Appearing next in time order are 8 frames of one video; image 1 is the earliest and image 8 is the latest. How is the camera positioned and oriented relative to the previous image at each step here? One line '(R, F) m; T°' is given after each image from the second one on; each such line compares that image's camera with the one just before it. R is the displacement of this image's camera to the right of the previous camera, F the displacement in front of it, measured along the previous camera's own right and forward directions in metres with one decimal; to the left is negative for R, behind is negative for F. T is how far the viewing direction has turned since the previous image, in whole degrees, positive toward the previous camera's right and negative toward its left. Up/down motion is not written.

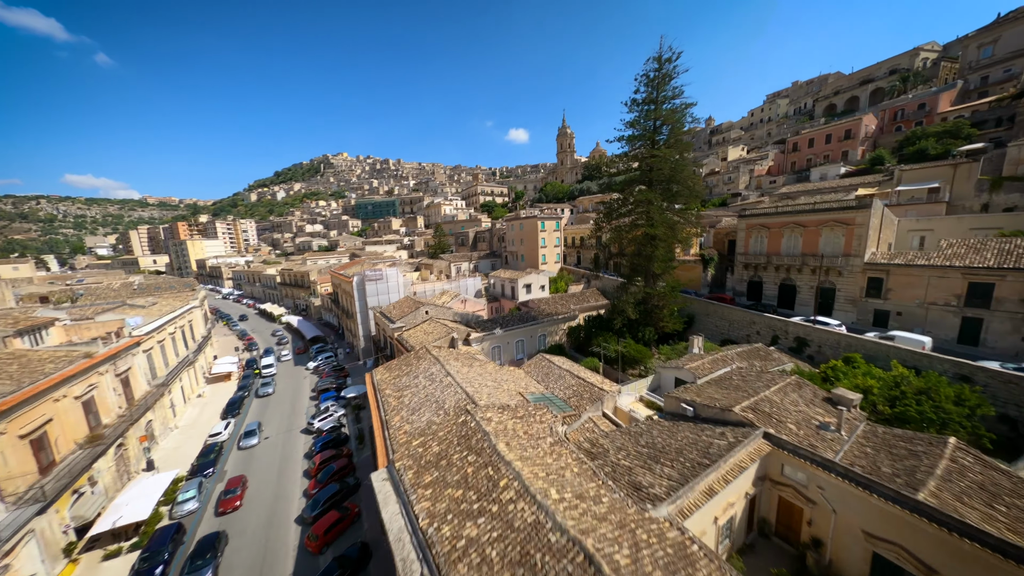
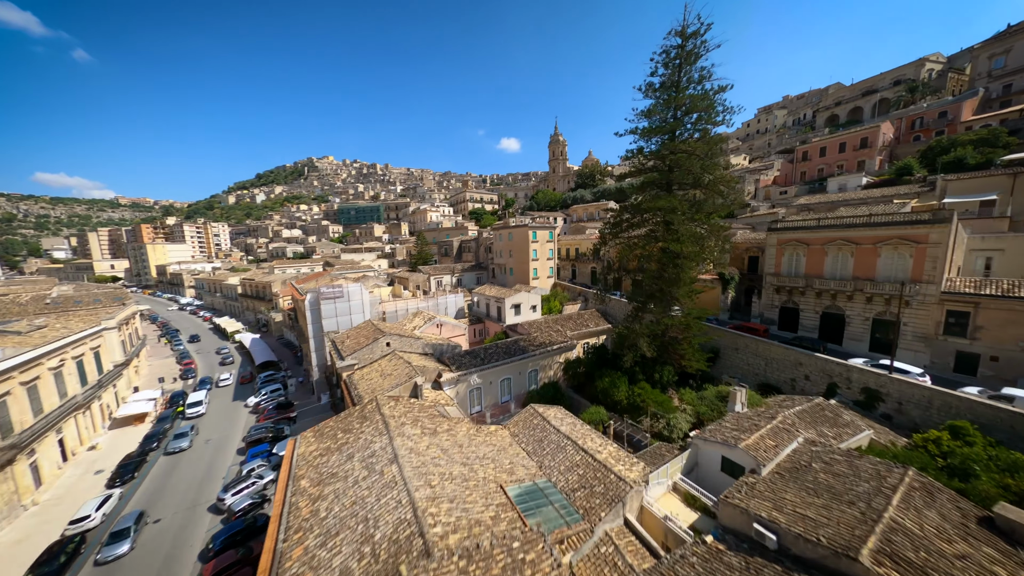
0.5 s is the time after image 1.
(+0.3, +4.7) m; +2°
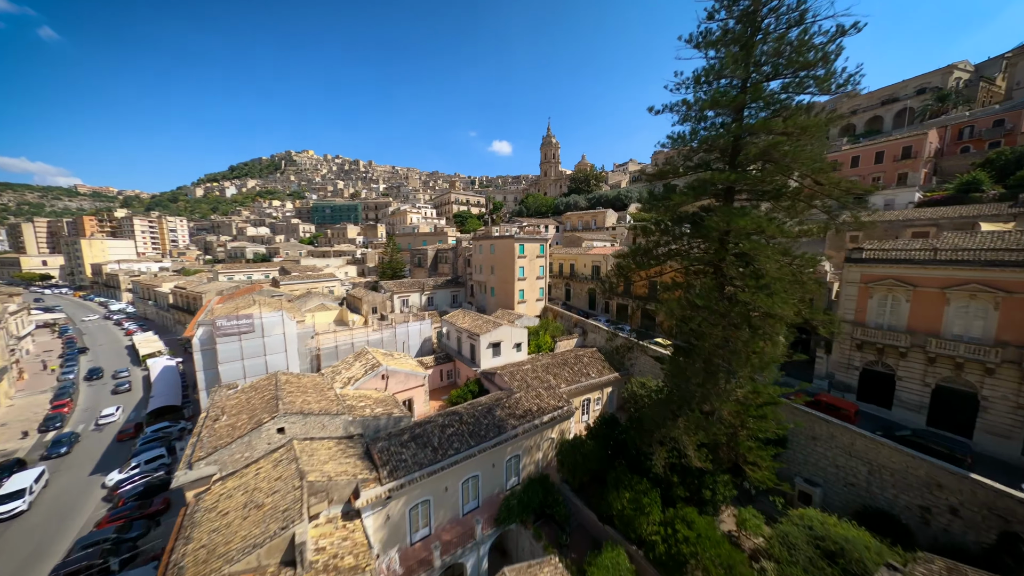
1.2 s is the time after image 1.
(+0.6, +6.7) m; +2°
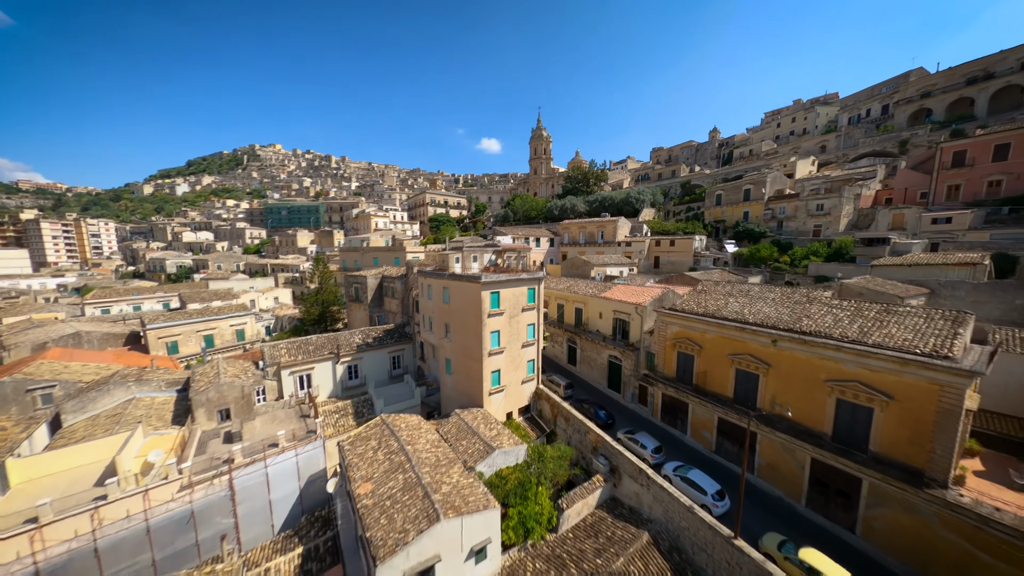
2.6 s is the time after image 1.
(+1.2, +12.5) m; +2°
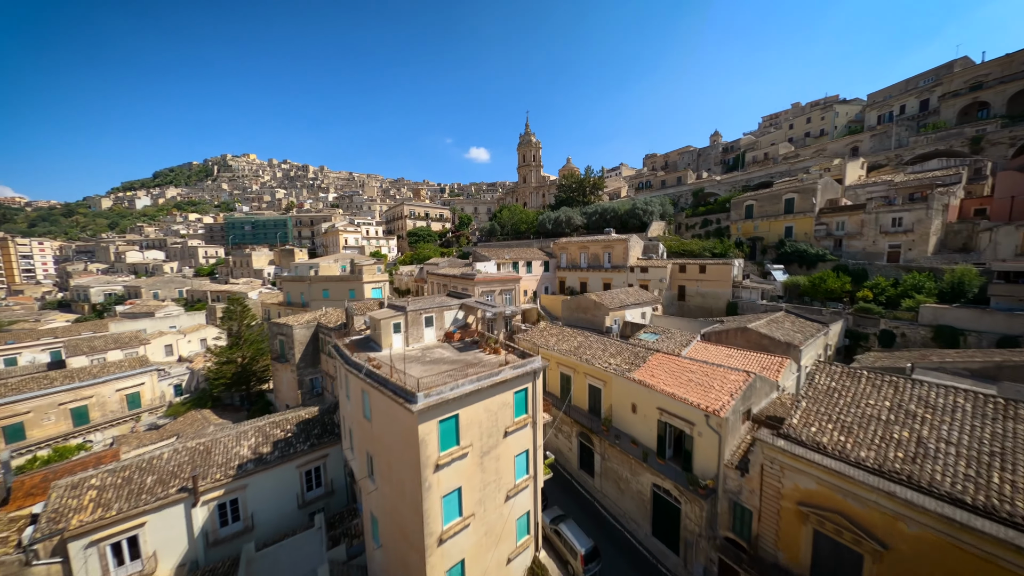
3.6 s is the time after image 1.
(+0.6, +7.8) m; +2°
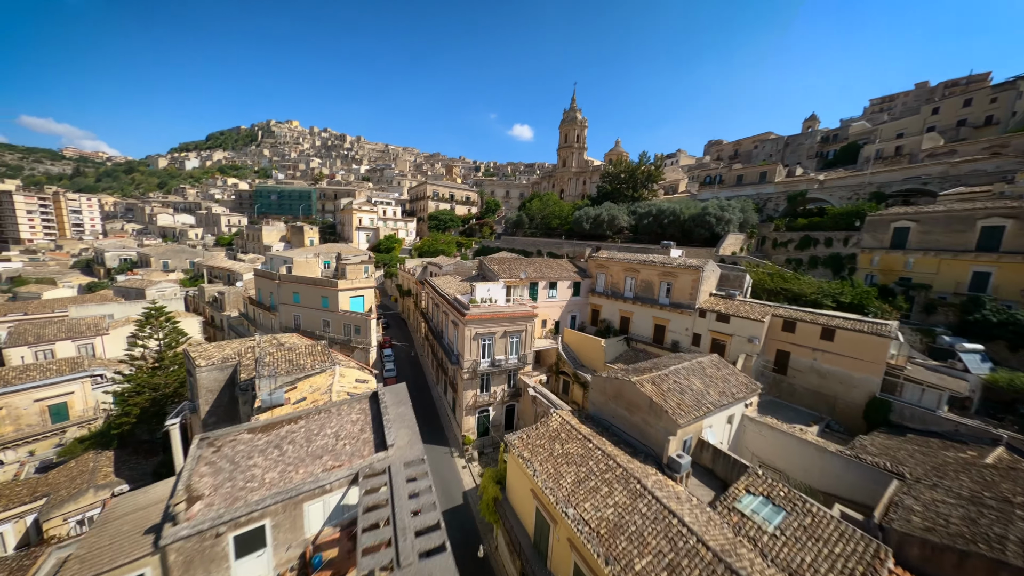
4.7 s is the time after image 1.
(+0.9, +8.2) m; -5°
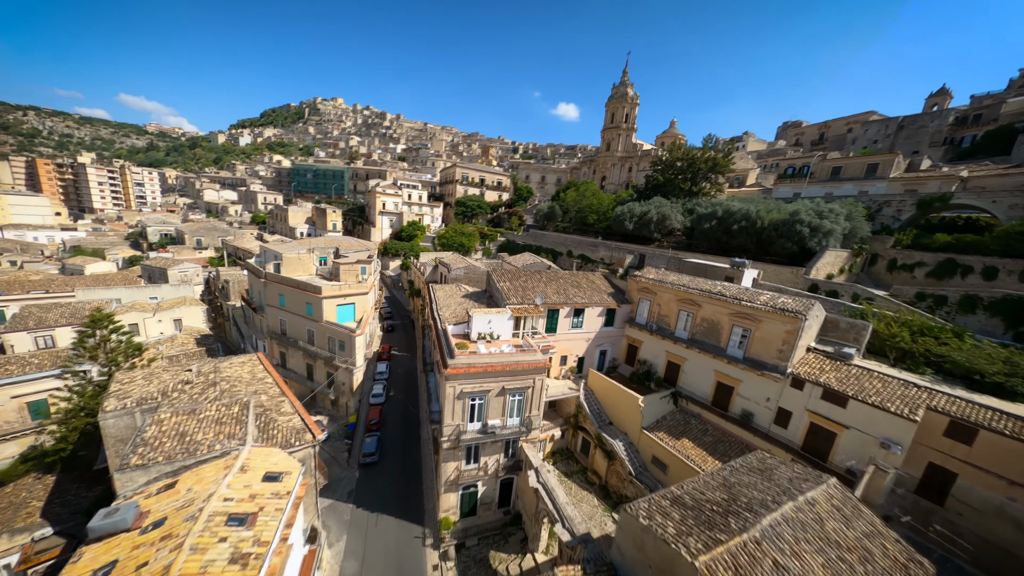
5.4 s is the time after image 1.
(+1.0, +5.2) m; -6°
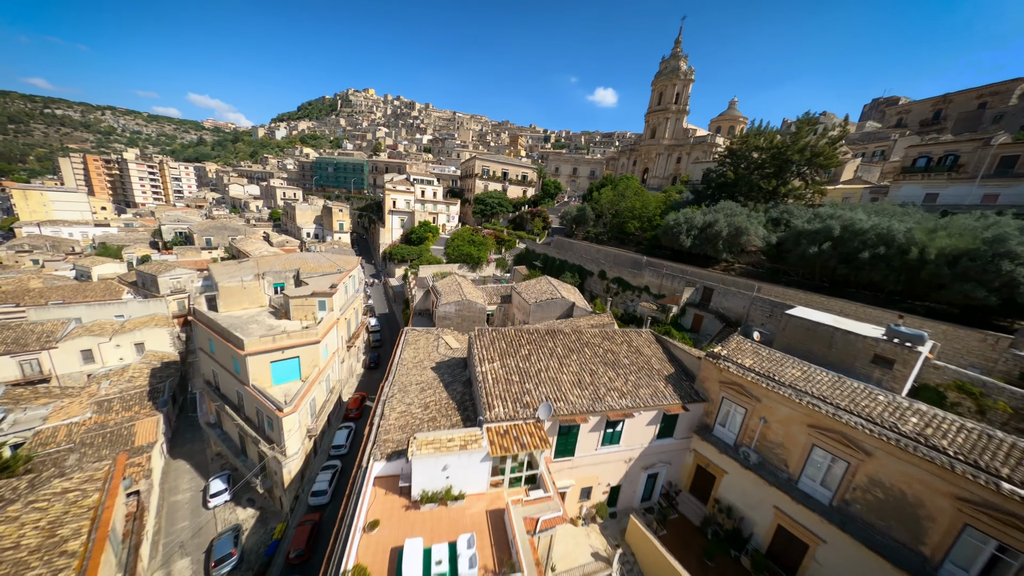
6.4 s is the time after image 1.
(+1.3, +7.3) m; -5°
